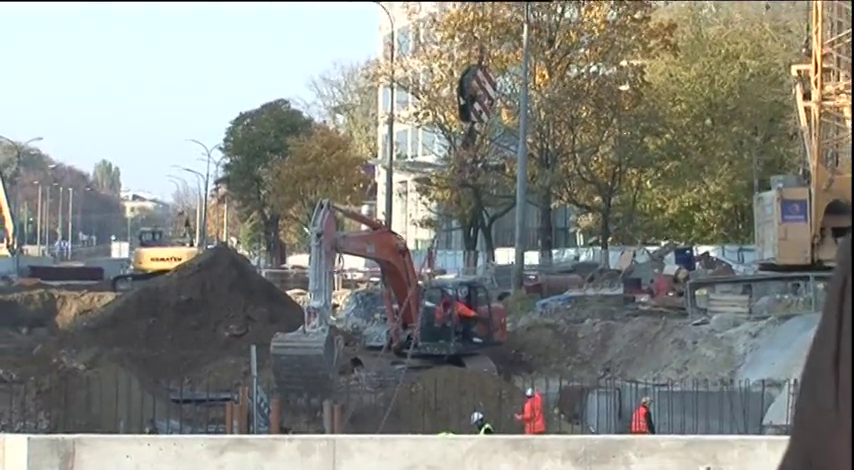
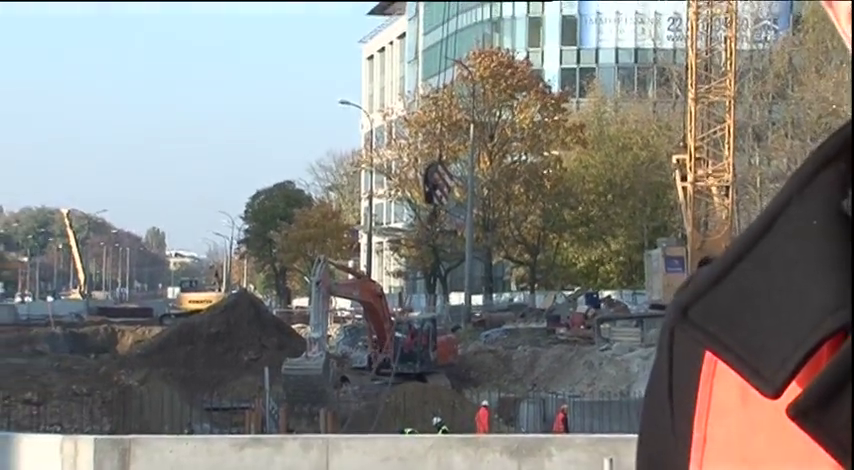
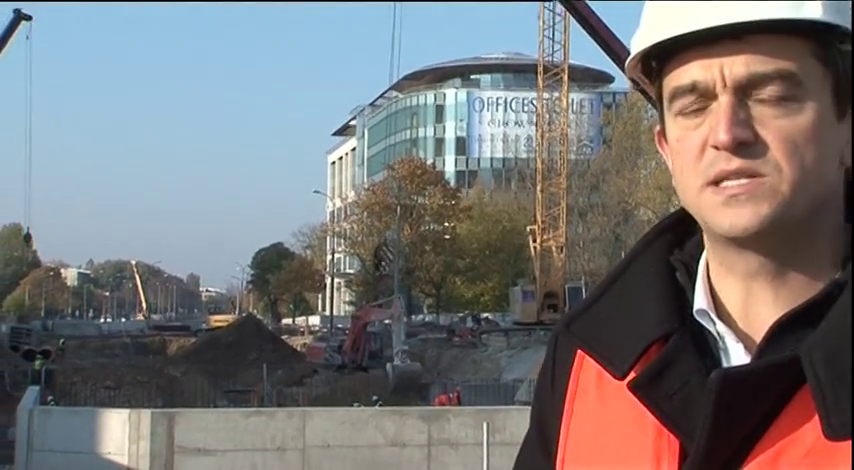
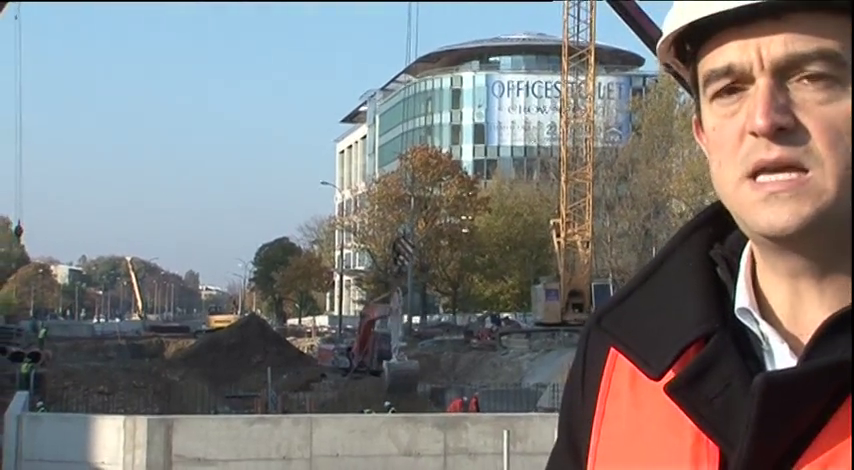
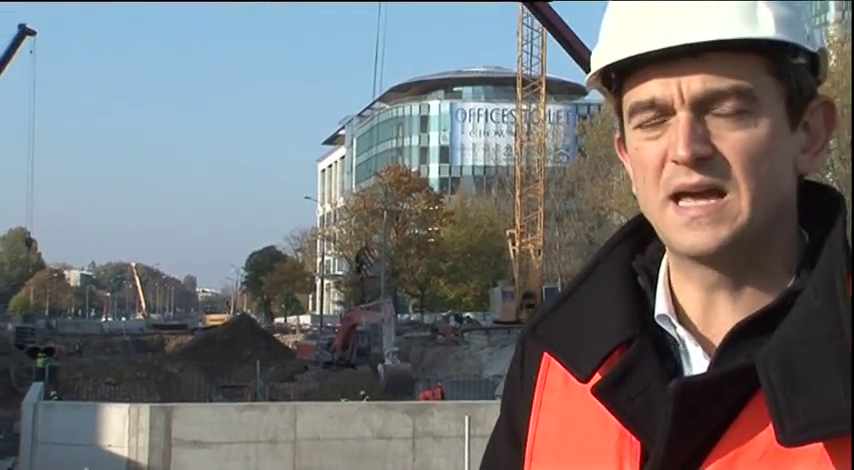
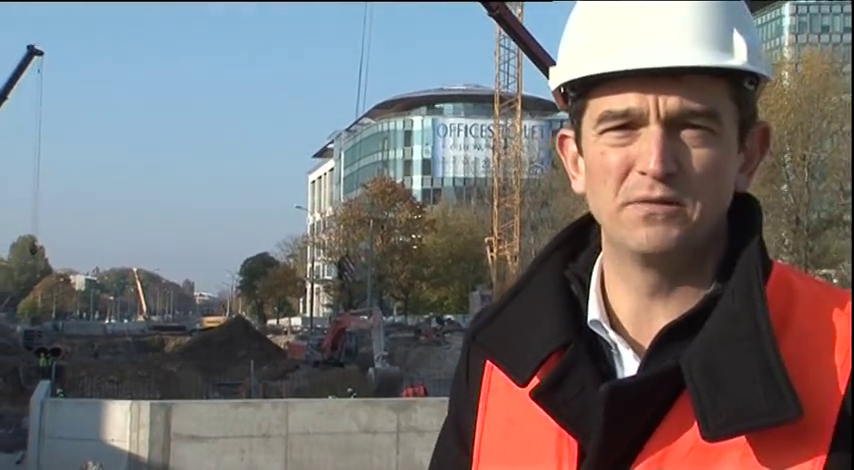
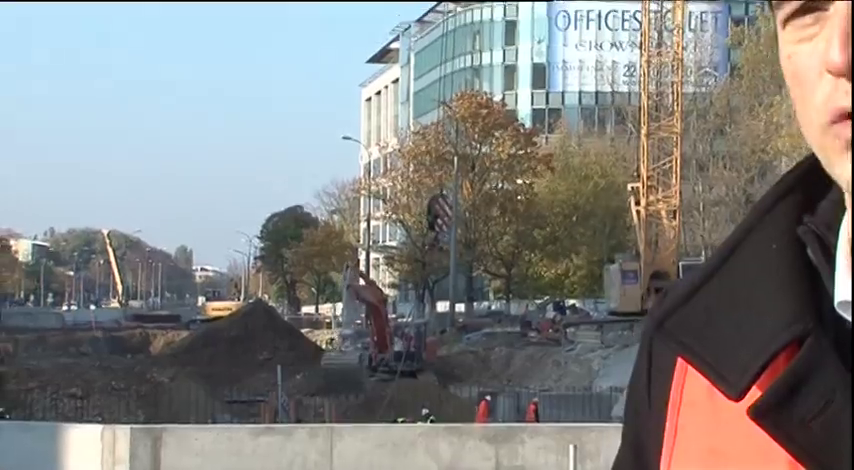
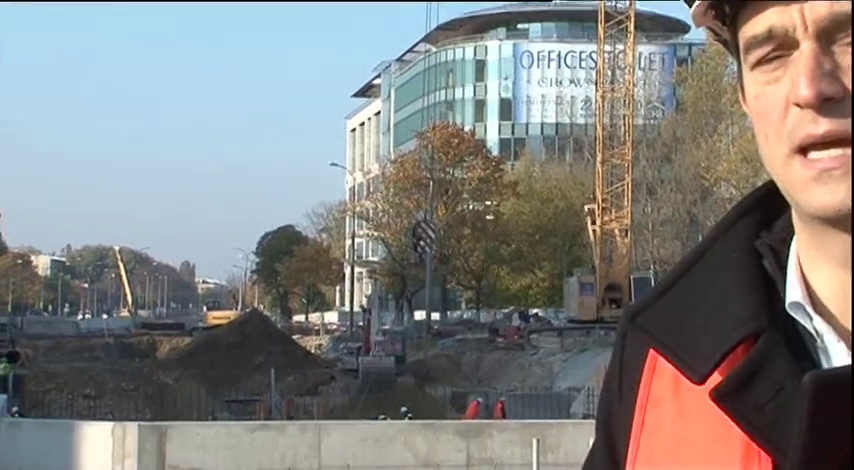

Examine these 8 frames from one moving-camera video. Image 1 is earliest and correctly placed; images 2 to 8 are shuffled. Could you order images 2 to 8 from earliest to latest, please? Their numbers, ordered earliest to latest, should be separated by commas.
2, 7, 8, 4, 3, 5, 6
